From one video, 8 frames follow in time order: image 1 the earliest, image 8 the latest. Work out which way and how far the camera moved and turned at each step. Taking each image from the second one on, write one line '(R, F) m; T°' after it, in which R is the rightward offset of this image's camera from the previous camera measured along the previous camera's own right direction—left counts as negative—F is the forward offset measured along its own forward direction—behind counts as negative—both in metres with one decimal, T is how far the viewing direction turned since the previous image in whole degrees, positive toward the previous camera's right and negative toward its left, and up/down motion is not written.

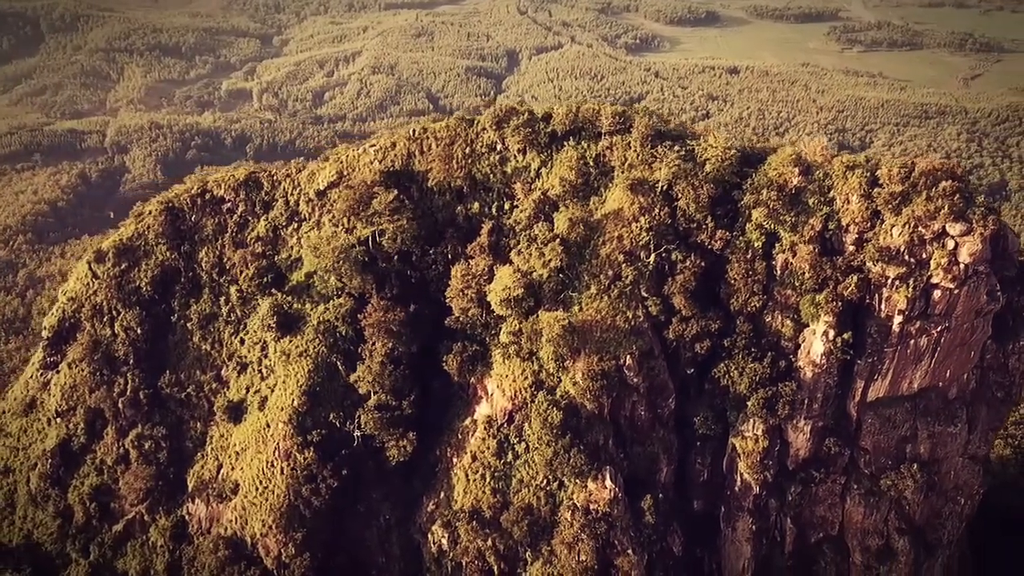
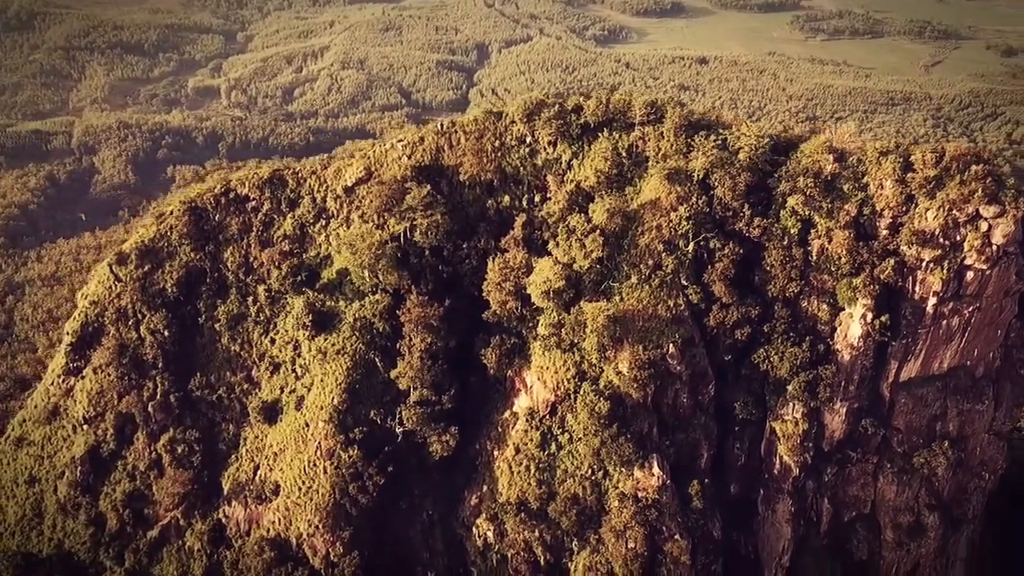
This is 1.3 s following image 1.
(-3.3, 0.0) m; +2°
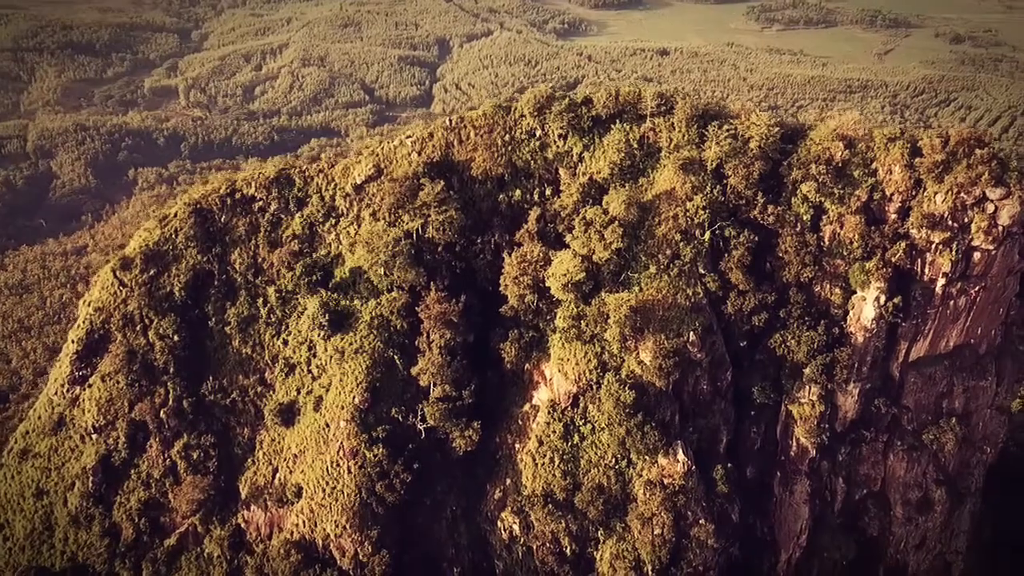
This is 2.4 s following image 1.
(-2.6, 0.0) m; +3°
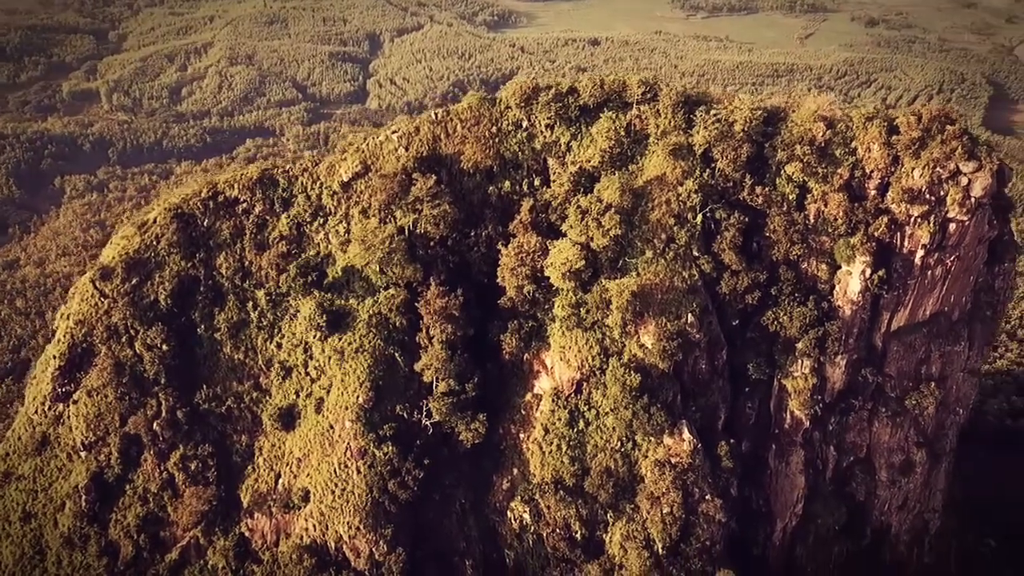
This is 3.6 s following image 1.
(-2.9, -0.1) m; +4°
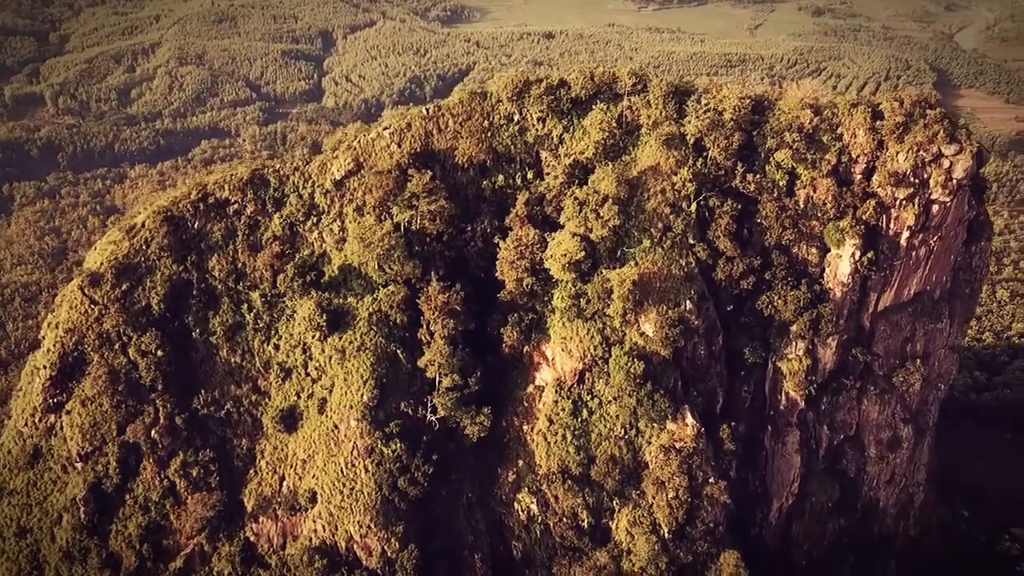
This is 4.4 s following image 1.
(-2.0, -0.1) m; +3°
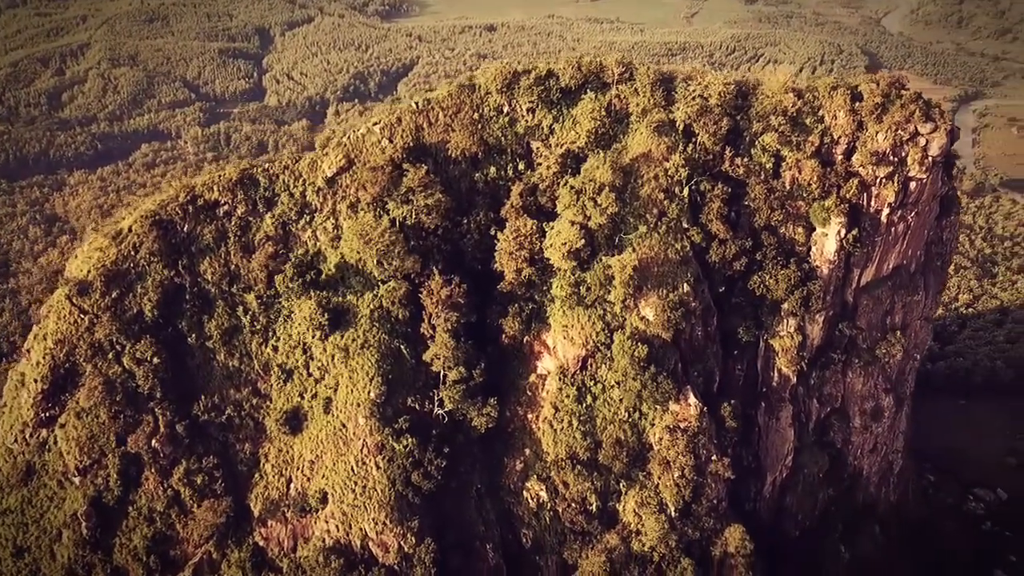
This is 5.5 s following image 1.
(-2.6, -0.2) m; +4°
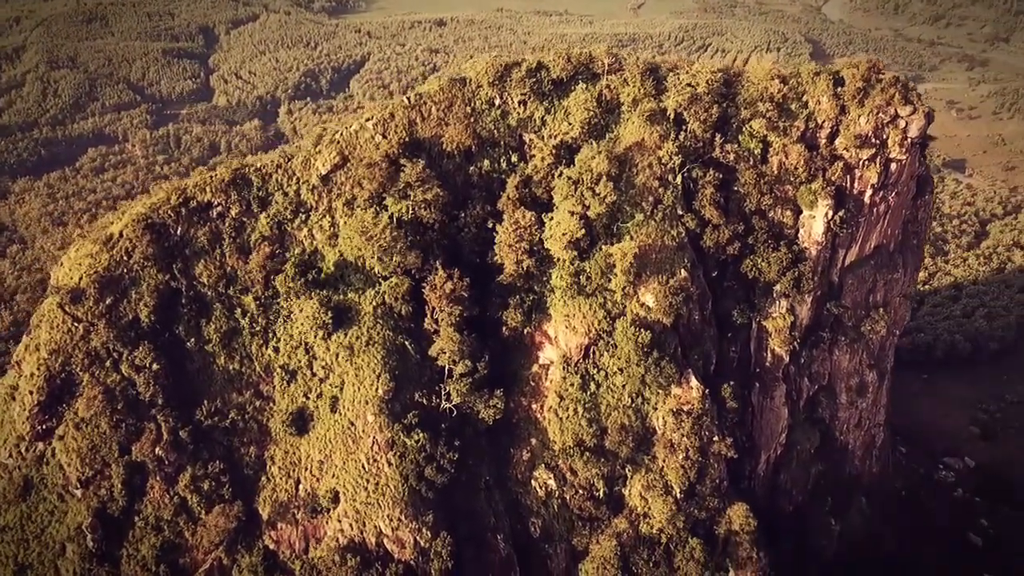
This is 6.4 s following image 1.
(-2.3, -0.2) m; +3°
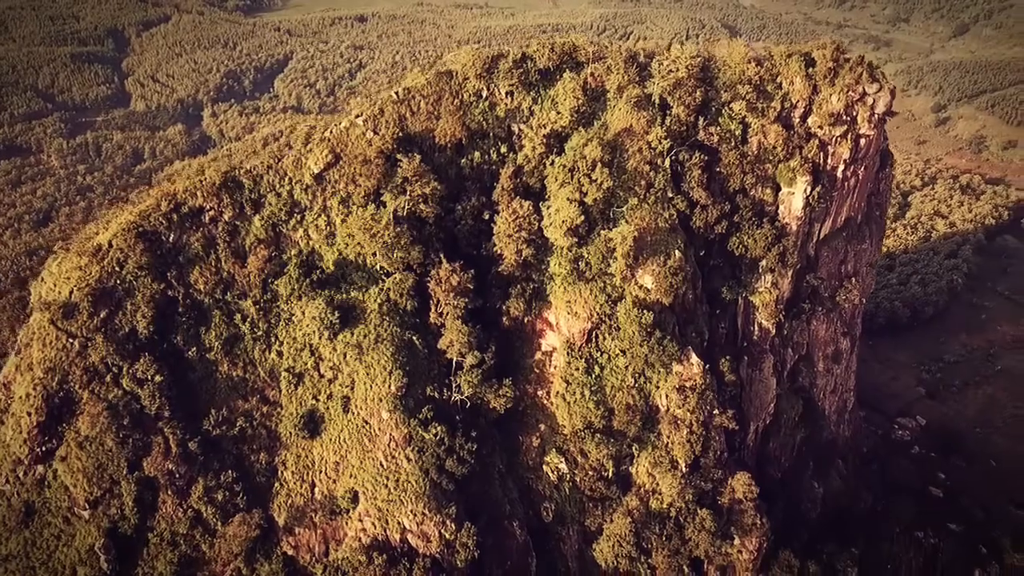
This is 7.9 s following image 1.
(-3.5, -0.3) m; +5°
